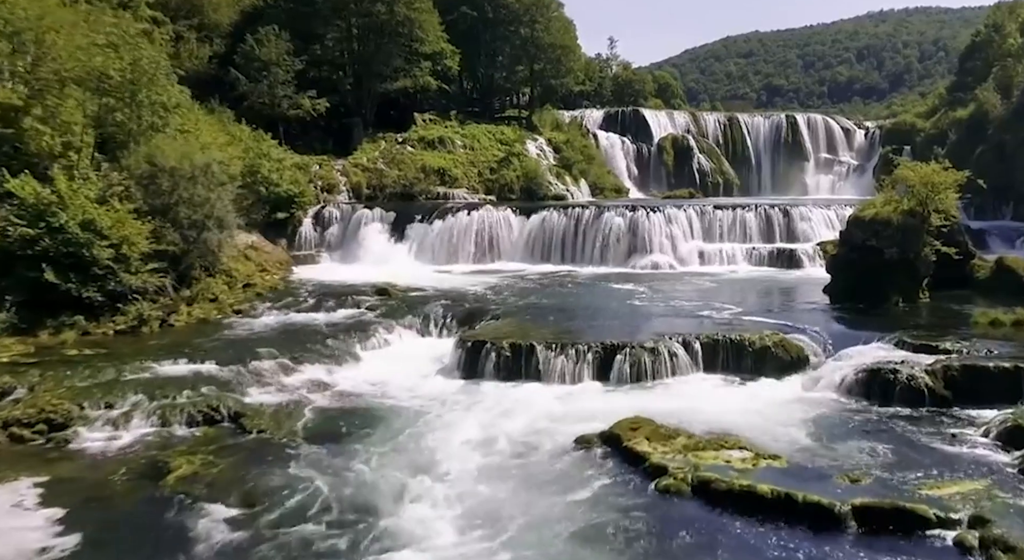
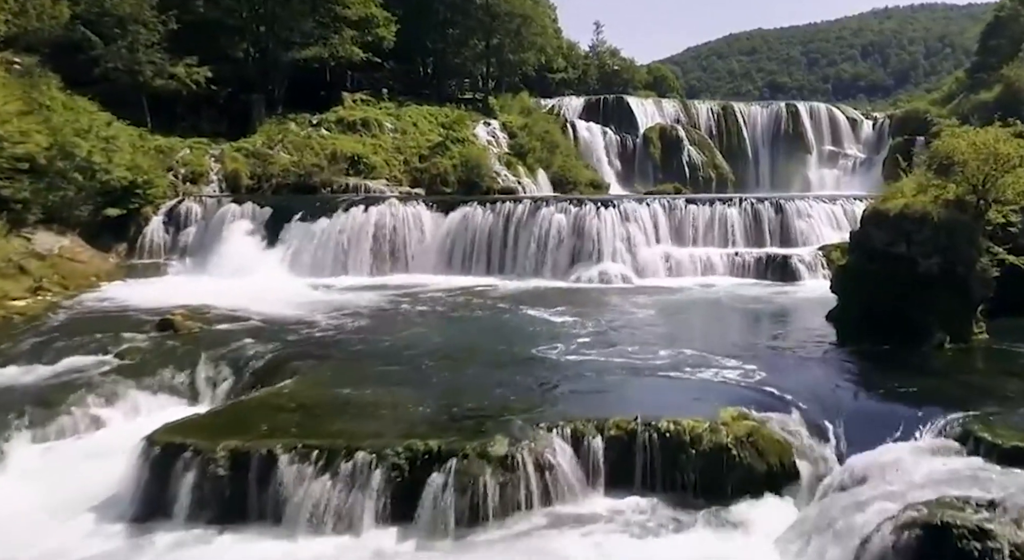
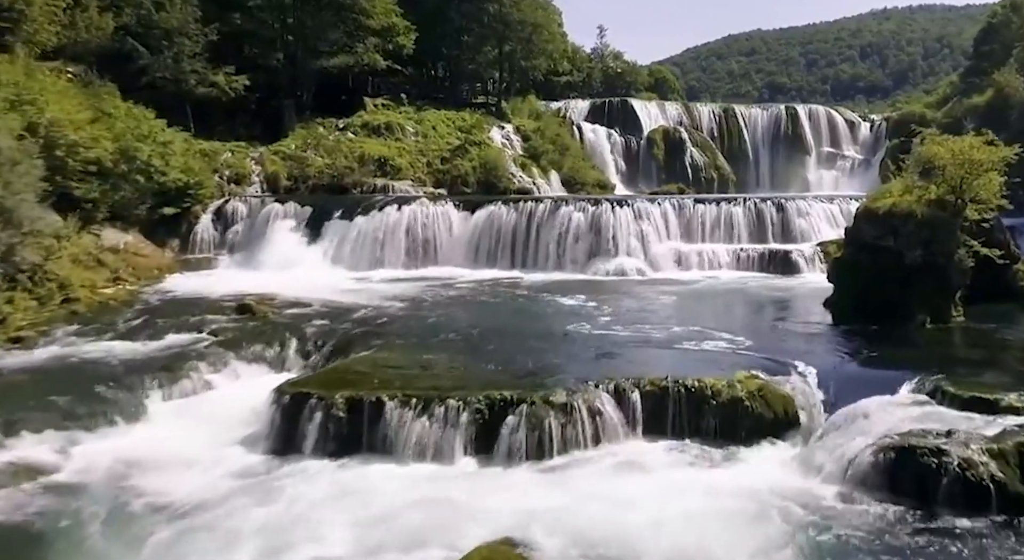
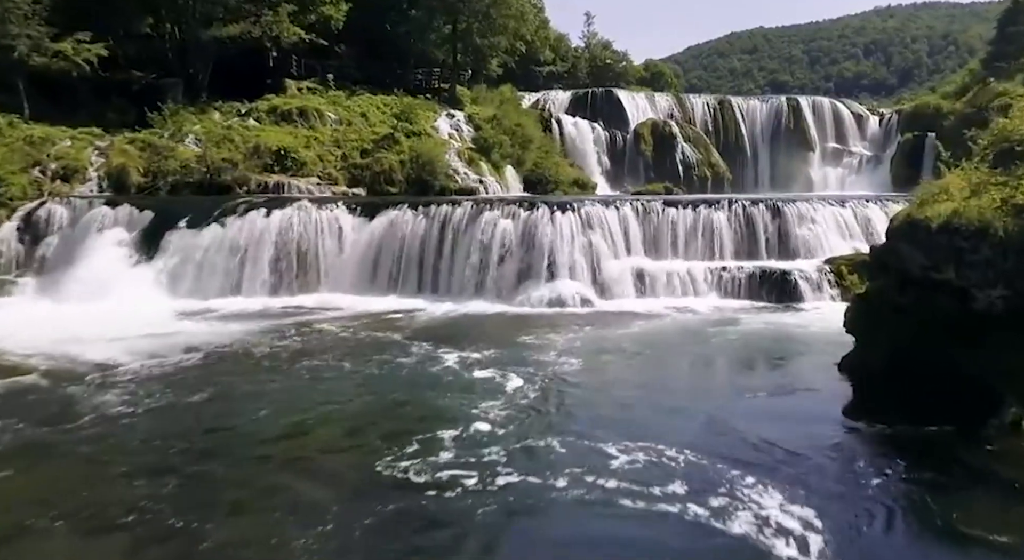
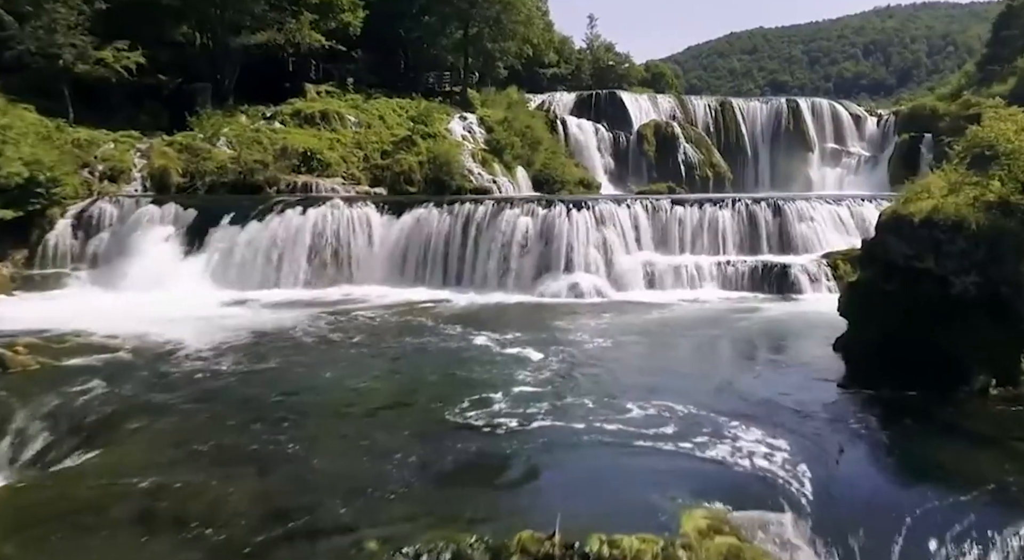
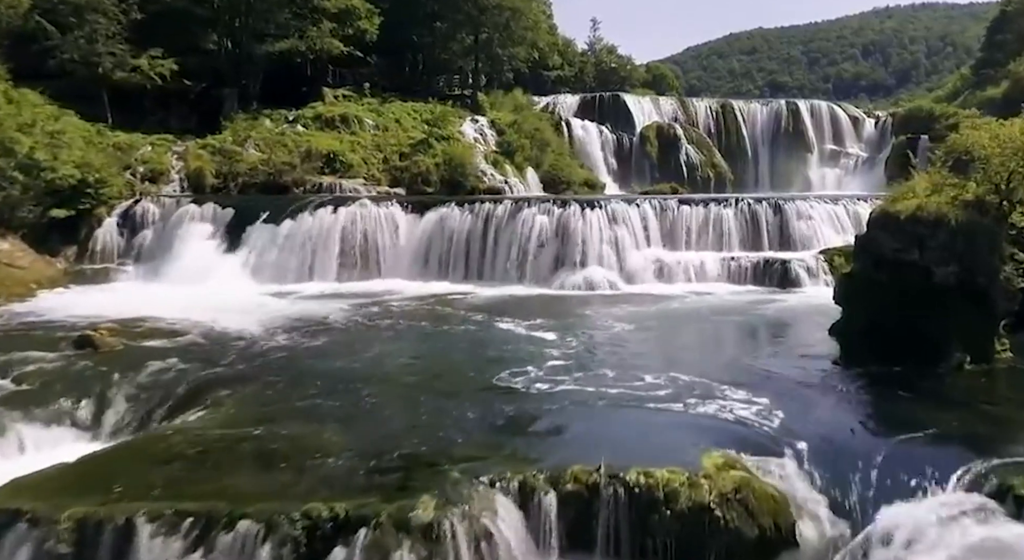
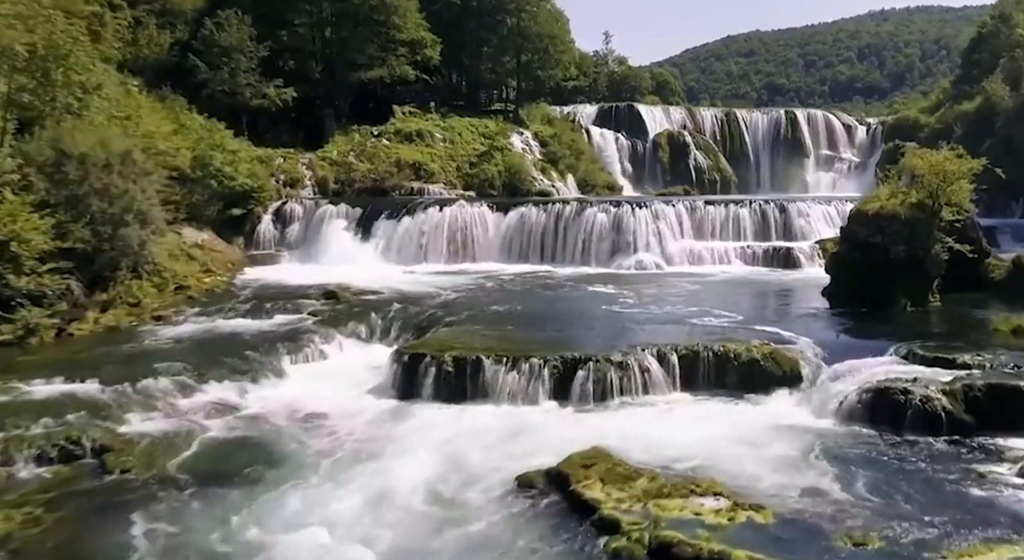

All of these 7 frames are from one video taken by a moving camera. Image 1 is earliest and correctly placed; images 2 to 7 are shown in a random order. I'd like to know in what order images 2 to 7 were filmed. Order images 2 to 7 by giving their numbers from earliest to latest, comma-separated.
7, 3, 2, 6, 5, 4
